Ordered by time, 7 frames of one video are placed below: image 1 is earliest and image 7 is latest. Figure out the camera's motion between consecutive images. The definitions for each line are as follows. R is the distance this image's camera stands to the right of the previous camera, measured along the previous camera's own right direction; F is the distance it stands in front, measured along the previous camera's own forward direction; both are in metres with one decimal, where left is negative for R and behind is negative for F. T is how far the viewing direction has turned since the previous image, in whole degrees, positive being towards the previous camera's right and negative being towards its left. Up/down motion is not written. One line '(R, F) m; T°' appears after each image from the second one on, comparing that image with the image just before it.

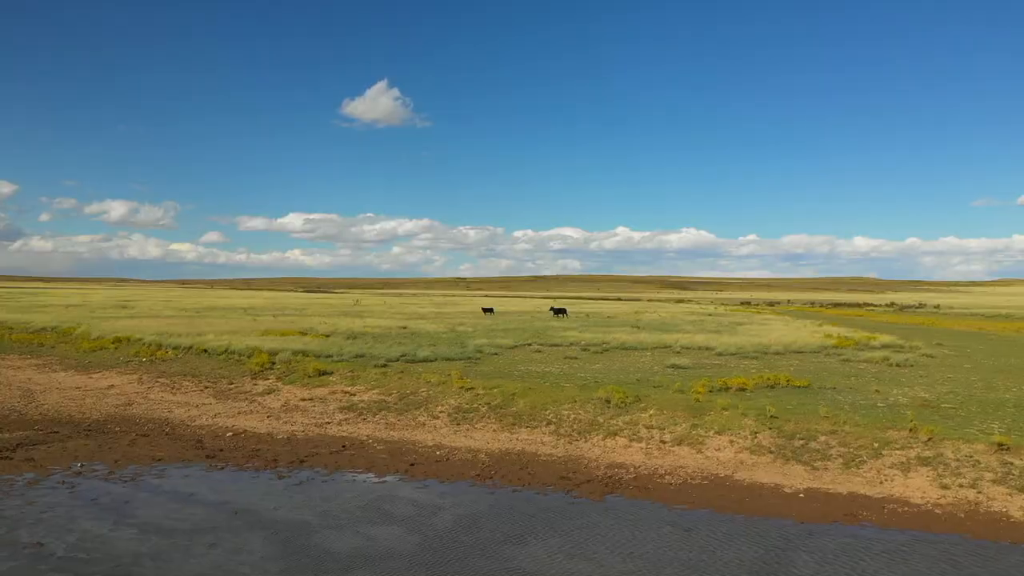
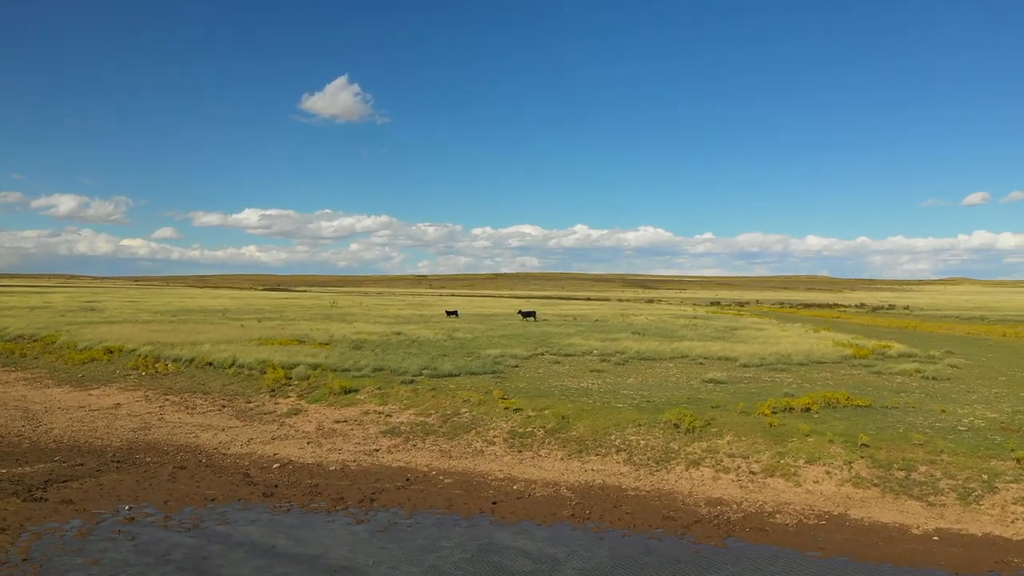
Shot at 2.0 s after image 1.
(-2.3, +0.9) m; +2°
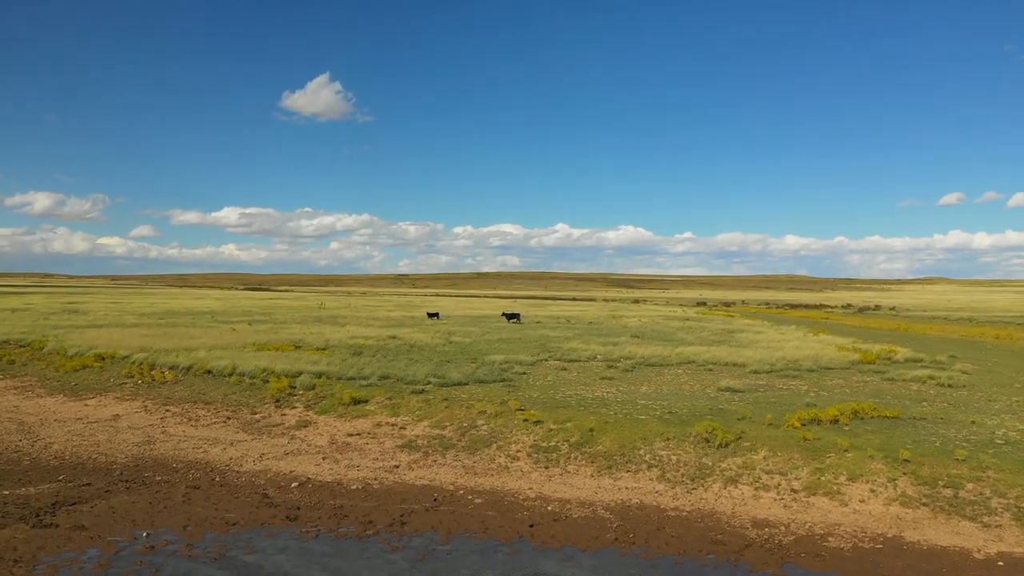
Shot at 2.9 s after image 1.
(-1.0, +0.5) m; +1°
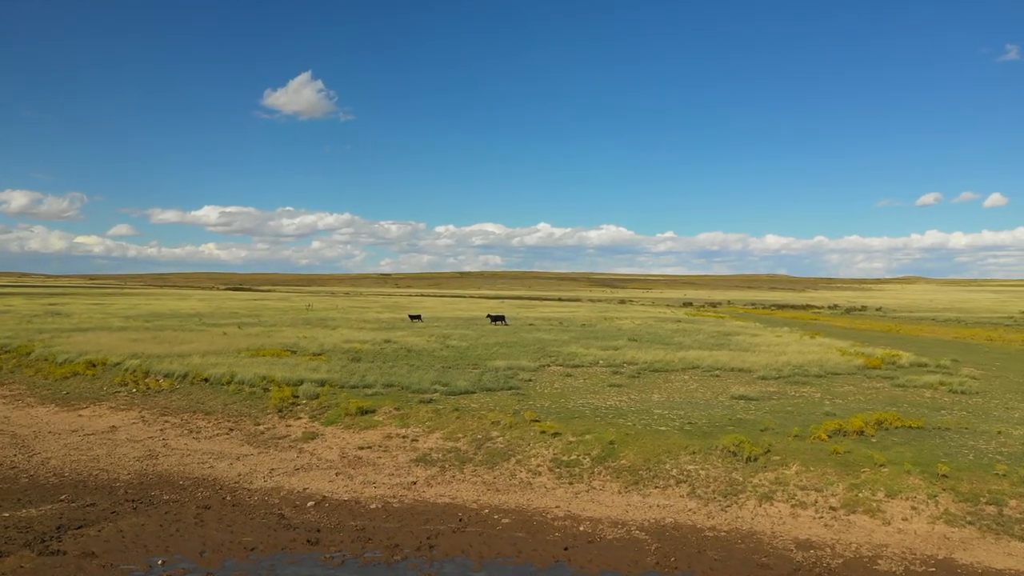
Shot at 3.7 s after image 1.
(-0.9, +0.5) m; +1°
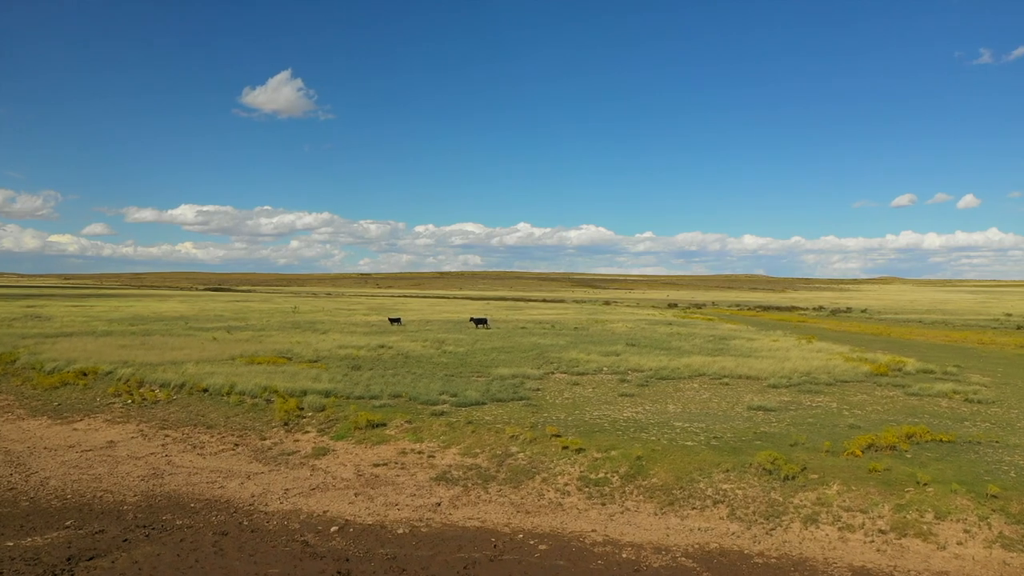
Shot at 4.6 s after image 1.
(-1.0, +0.6) m; +1°
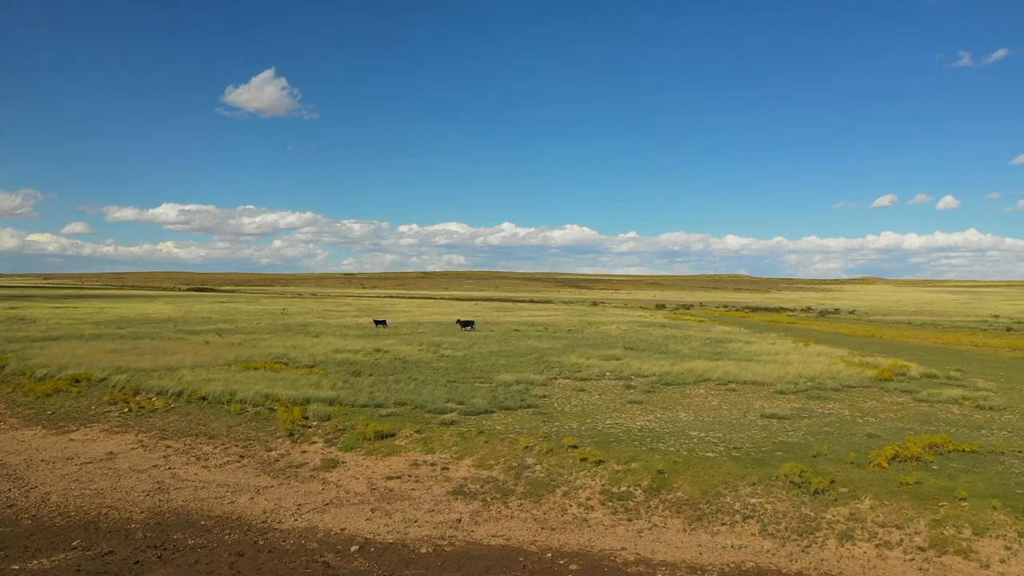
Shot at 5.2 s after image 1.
(-0.8, +0.4) m; +1°
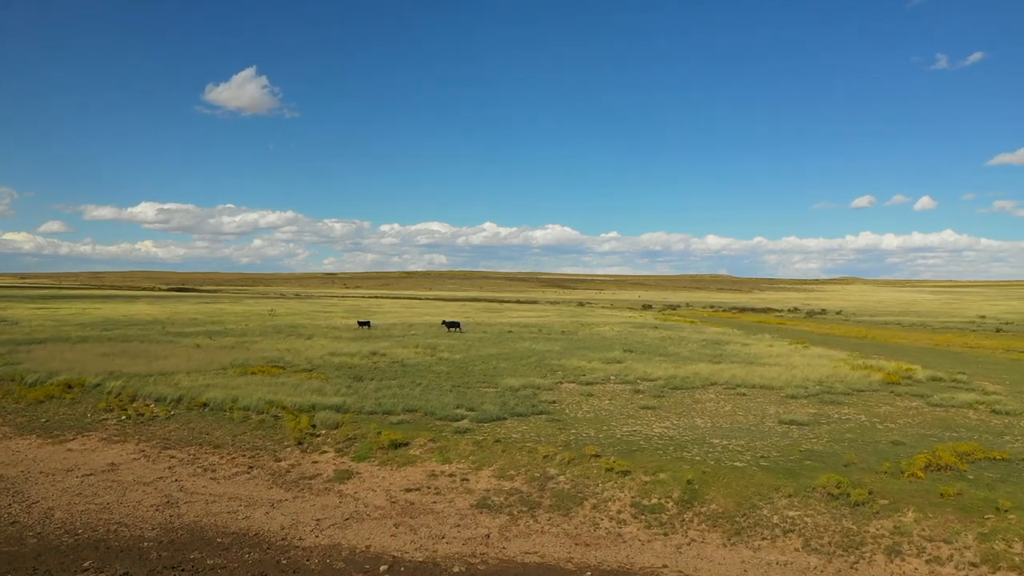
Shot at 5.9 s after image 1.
(-1.0, +0.5) m; +1°
